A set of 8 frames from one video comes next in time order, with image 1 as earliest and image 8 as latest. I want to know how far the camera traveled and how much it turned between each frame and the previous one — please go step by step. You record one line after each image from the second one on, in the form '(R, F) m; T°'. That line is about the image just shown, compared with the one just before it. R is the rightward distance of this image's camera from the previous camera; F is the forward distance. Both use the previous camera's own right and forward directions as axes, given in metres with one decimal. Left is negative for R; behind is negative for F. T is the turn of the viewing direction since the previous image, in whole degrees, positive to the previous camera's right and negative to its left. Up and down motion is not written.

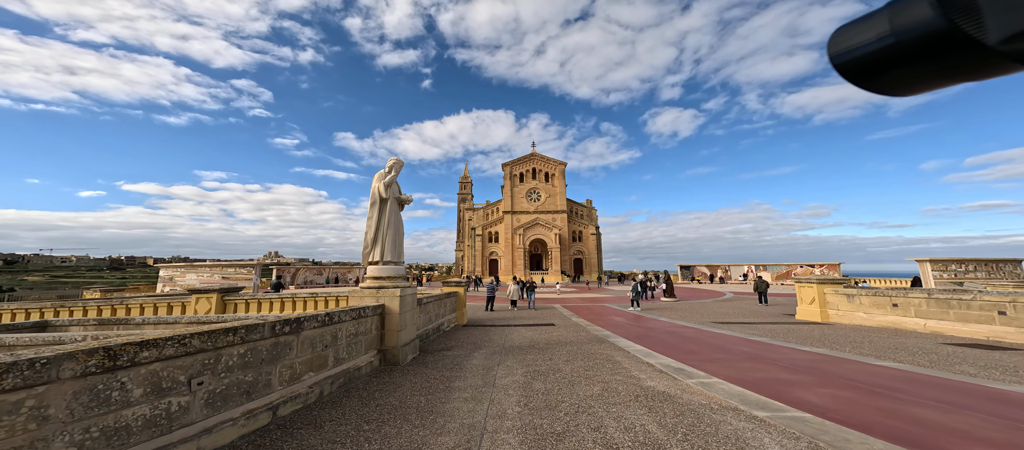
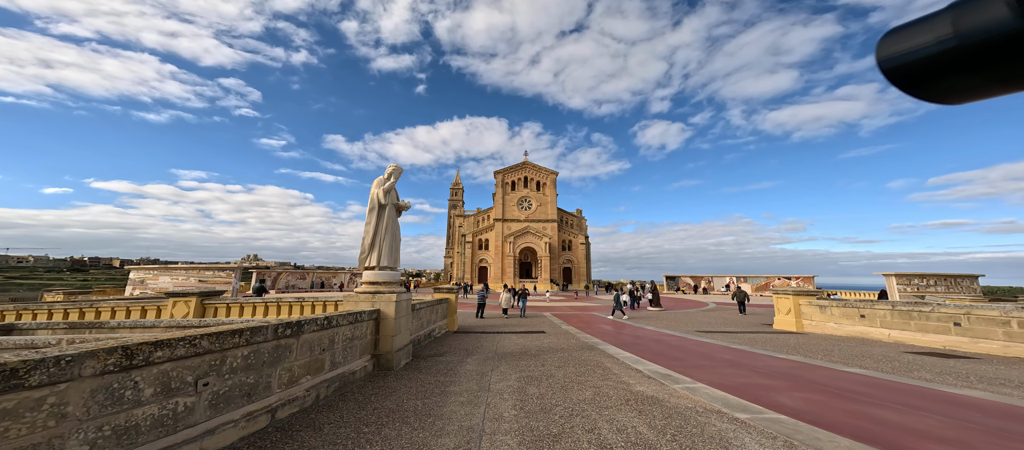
(-0.2, -0.2) m; +2°
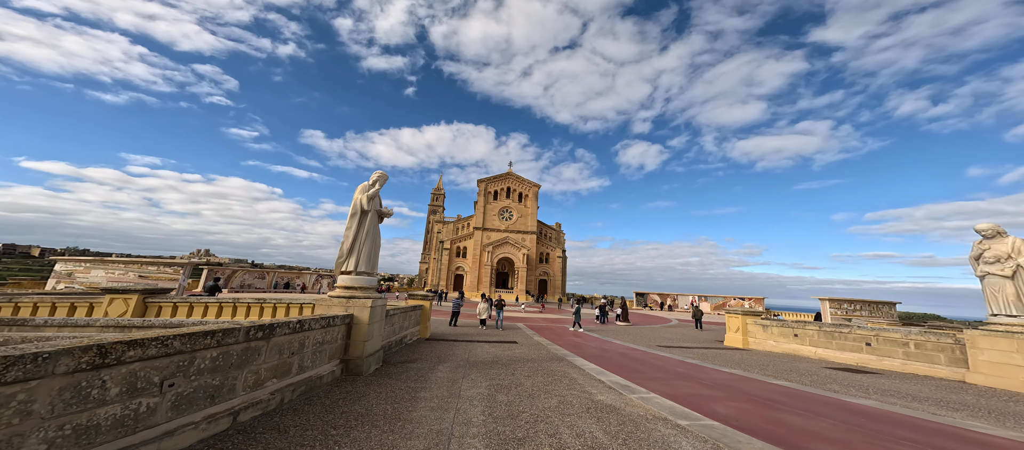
(-0.1, -0.3) m; +5°
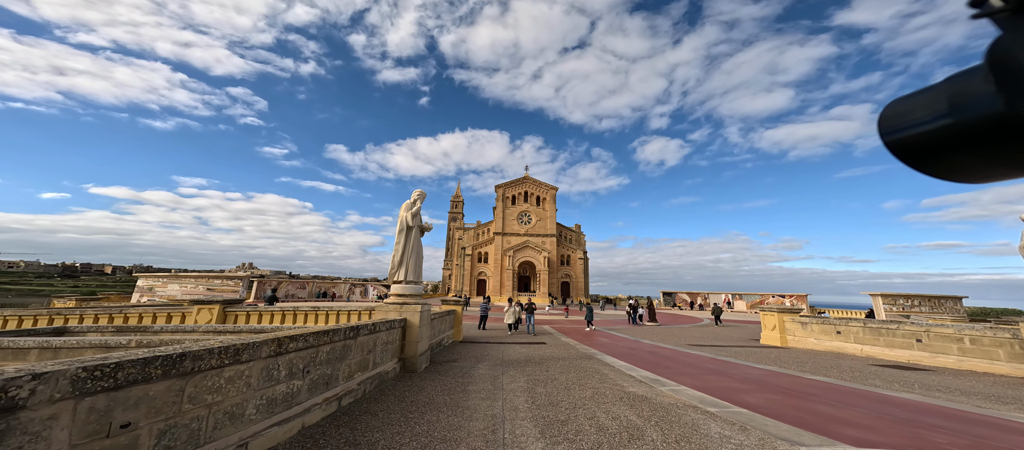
(-0.2, -0.7) m; -4°
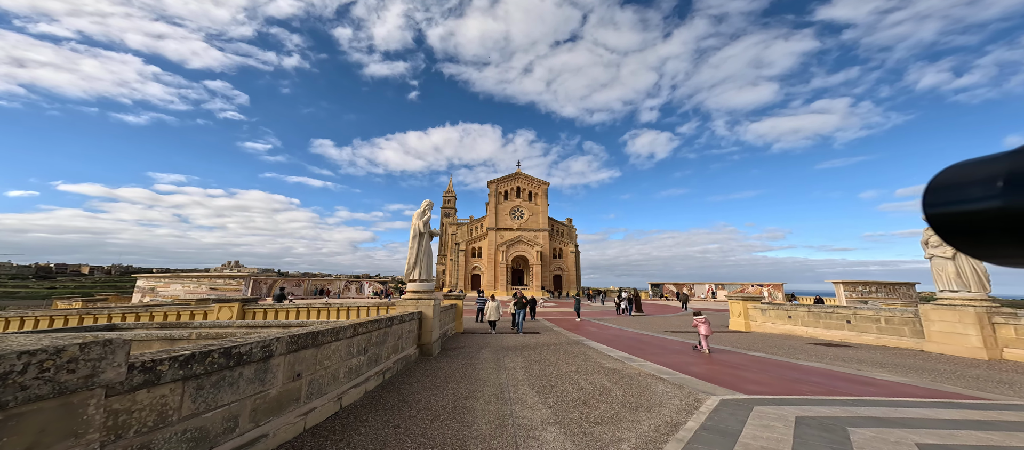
(-0.2, -1.4) m; +2°
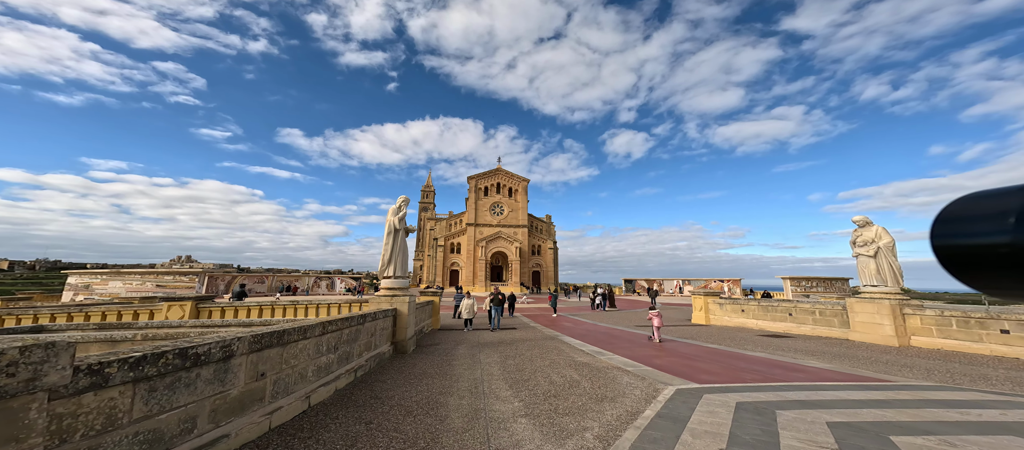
(0.0, -0.2) m; +4°
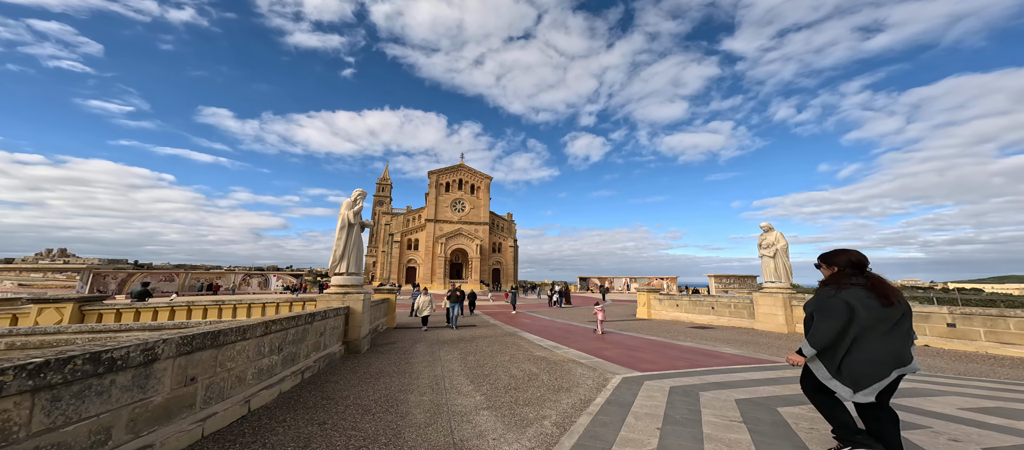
(-0.1, -0.2) m; +7°
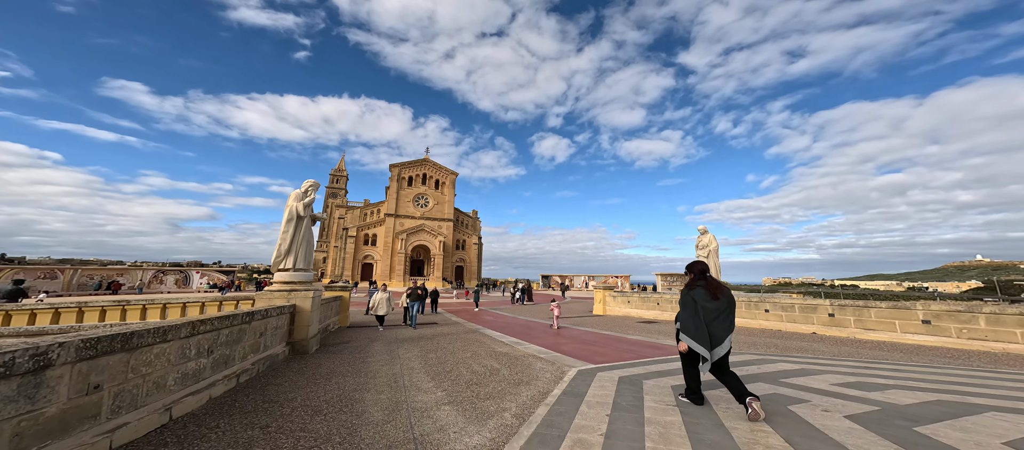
(0.0, -0.1) m; +6°
